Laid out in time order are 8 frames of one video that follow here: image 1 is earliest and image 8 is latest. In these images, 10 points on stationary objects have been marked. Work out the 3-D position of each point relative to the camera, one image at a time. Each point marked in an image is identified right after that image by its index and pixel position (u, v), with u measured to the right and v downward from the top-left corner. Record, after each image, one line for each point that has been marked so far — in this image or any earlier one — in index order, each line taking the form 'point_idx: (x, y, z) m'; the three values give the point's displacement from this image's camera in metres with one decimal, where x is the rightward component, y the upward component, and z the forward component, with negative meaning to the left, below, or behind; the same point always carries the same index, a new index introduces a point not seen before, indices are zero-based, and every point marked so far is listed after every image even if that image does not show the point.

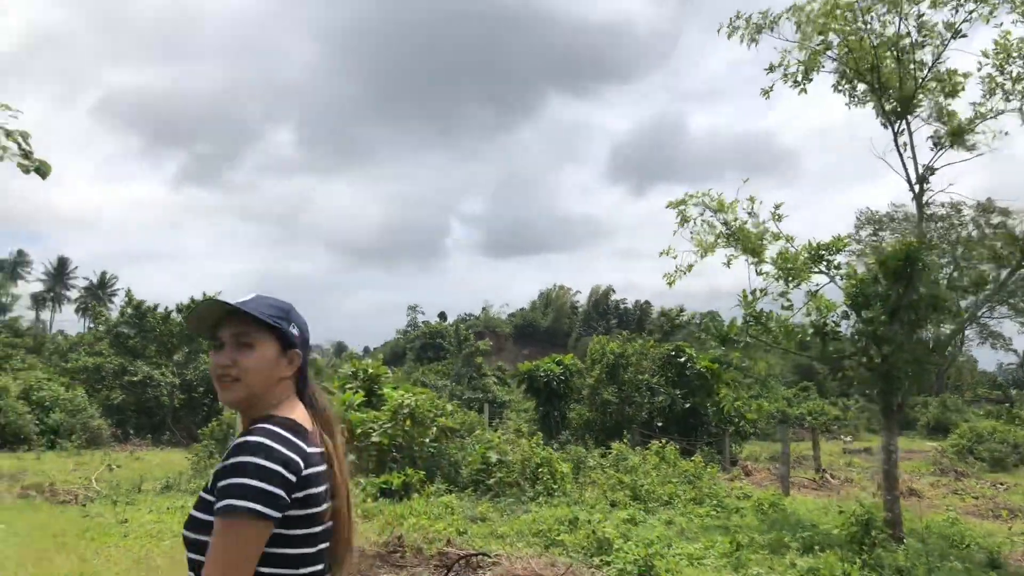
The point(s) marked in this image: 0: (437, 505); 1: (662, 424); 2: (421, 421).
0: (-0.9, -2.5, +8.2) m
1: (+4.0, -3.7, +19.3) m
2: (-1.3, -1.9, +10.1) m
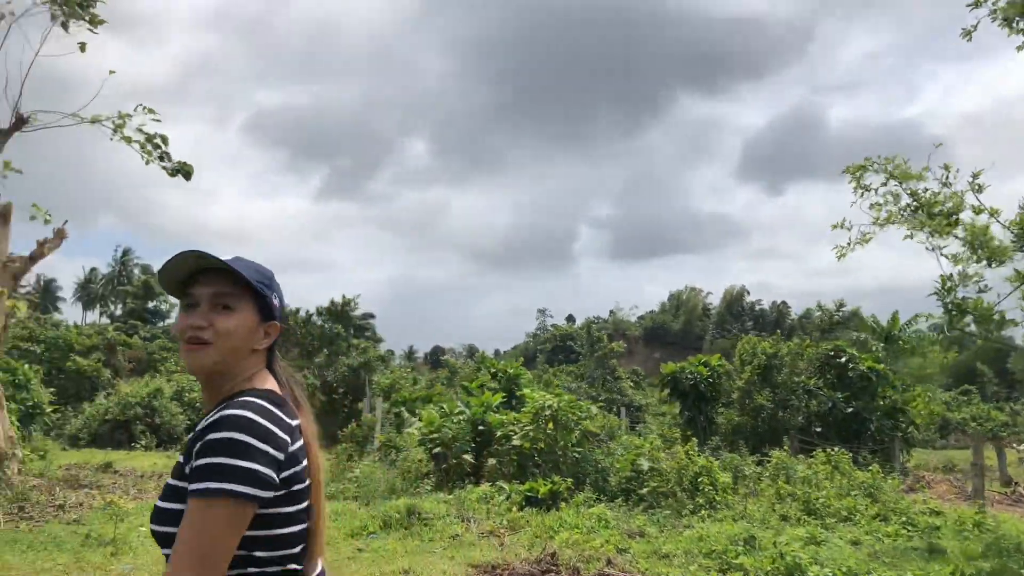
0: (+0.8, -2.3, +7.3) m
1: (+7.6, -3.5, +17.4) m
2: (+0.7, -1.8, +9.2) m
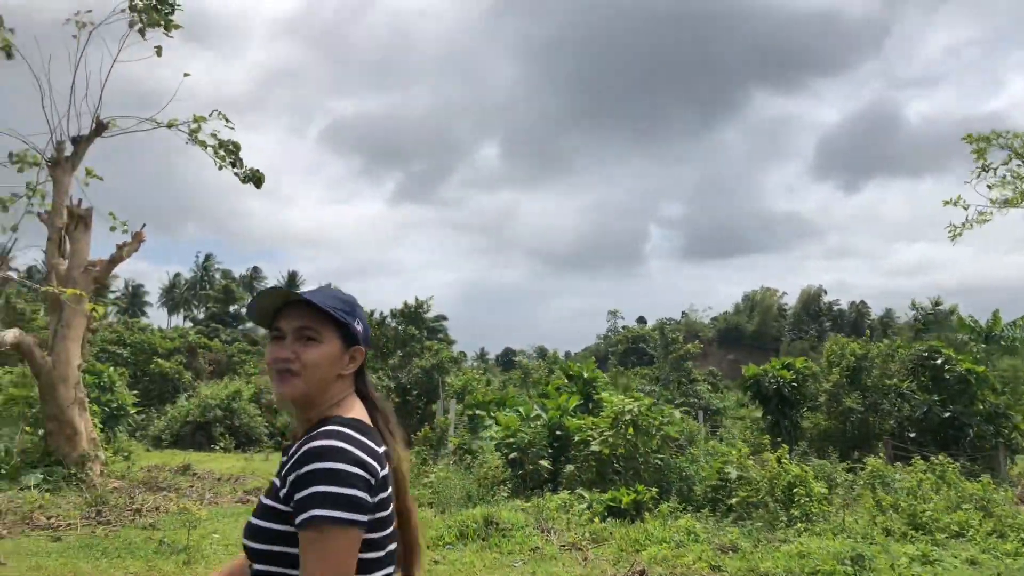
0: (+1.6, -2.3, +6.8) m
1: (+9.3, -3.4, +16.2) m
2: (+1.6, -1.7, +8.7) m
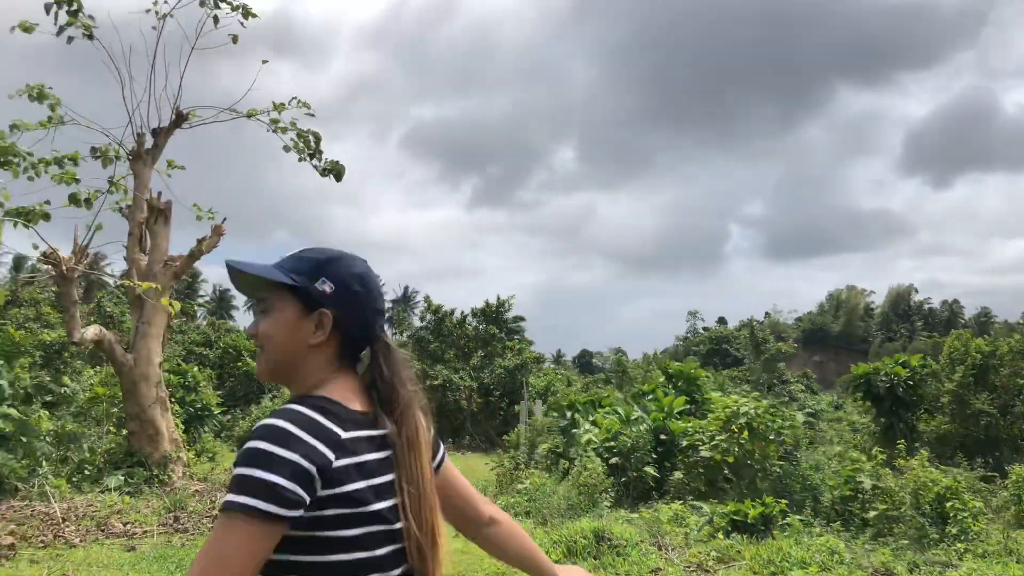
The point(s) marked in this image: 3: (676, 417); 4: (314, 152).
0: (+2.5, -2.1, +5.8) m
1: (+11.2, -3.1, +14.4) m
2: (+2.7, -1.6, +7.7) m
3: (+2.0, -1.6, +8.6) m
4: (-2.7, +1.9, +9.6) m
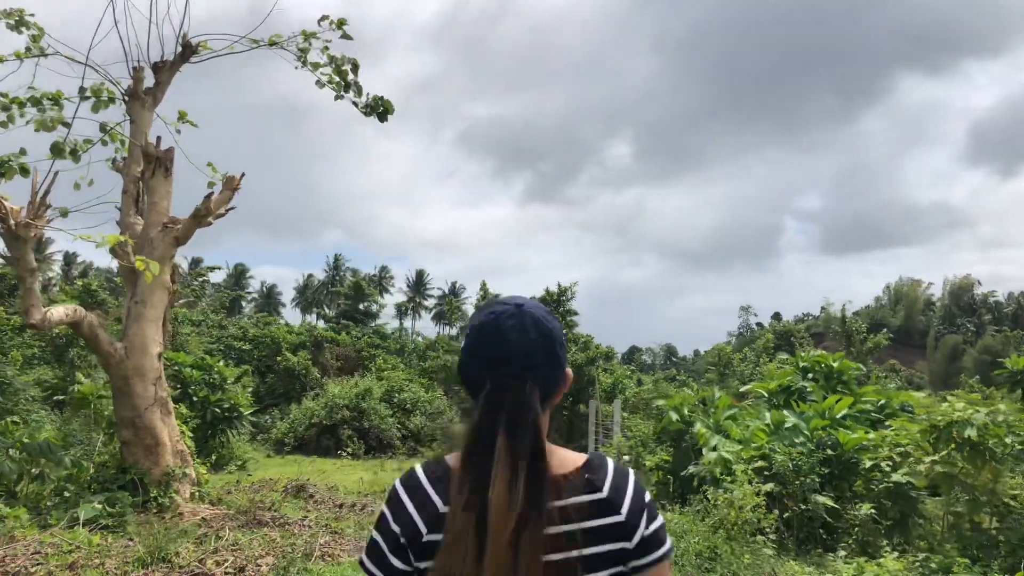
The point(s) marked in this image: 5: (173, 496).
0: (+3.2, -1.8, +3.5) m
1: (+12.4, -2.6, +11.5) m
2: (+3.6, -1.2, +5.4) m
3: (+2.9, -1.2, +6.4) m
4: (-1.7, +2.2, +7.6) m
5: (-3.1, -1.9, +6.5) m
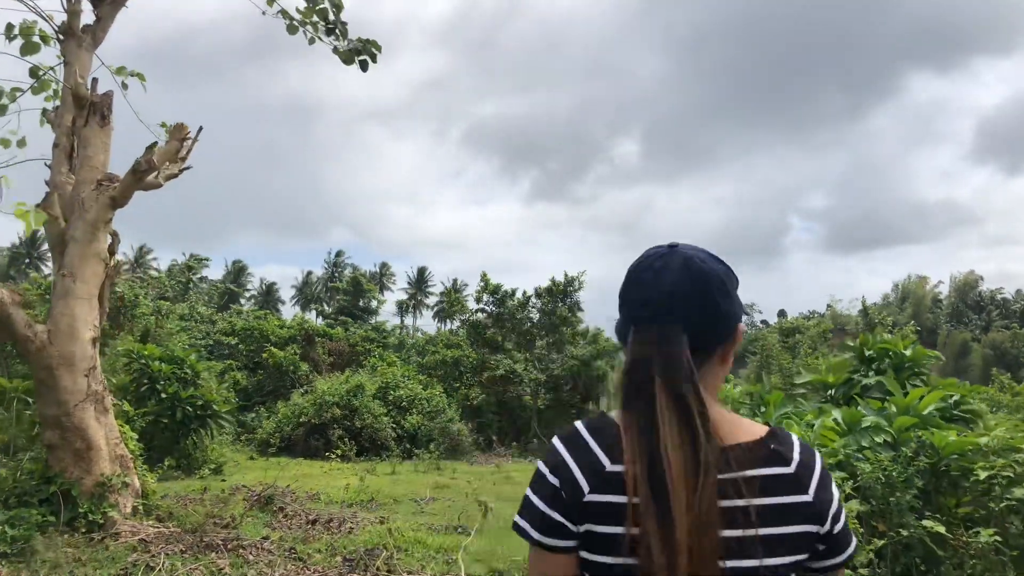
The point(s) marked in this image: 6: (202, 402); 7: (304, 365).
0: (+3.3, -1.6, +2.3) m
1: (+12.5, -2.4, +10.3) m
2: (+3.6, -1.0, +4.3) m
3: (+2.9, -1.0, +5.2) m
4: (-1.6, +2.4, +6.4) m
5: (-3.1, -1.7, +5.4) m
6: (-4.4, -1.6, +10.1) m
7: (-5.1, -1.9, +17.4) m
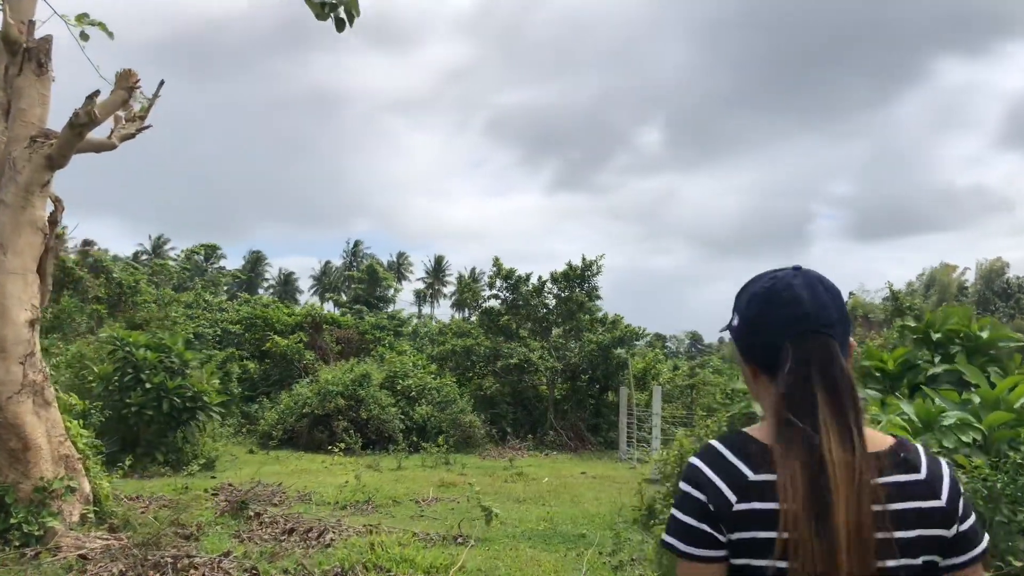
0: (+3.2, -1.4, +1.4) m
1: (+12.7, -2.1, +9.2) m
2: (+3.6, -0.8, +3.3) m
3: (+3.0, -0.8, +4.3) m
4: (-1.6, +2.6, +5.6) m
5: (-3.0, -1.5, +4.6) m
6: (-4.2, -1.4, +9.4) m
7: (-4.7, -1.6, +16.7) m
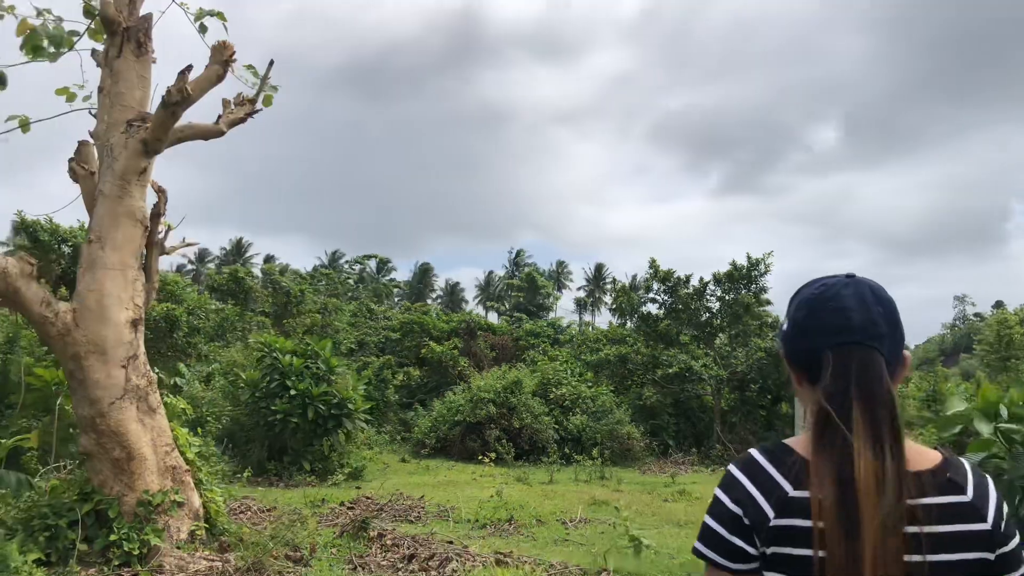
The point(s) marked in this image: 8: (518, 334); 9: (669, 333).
0: (+3.2, -1.2, -0.3) m
1: (+14.2, -1.7, +5.1) m
2: (+4.0, -0.6, +1.5) m
3: (+3.6, -0.6, +2.6) m
4: (-0.7, +2.6, +4.9) m
5: (-2.2, -1.5, +4.2) m
6: (-2.2, -1.4, +9.1) m
7: (-1.1, -1.7, +16.4) m
8: (+0.2, -1.2, +19.0) m
9: (+3.2, -0.9, +14.3) m
